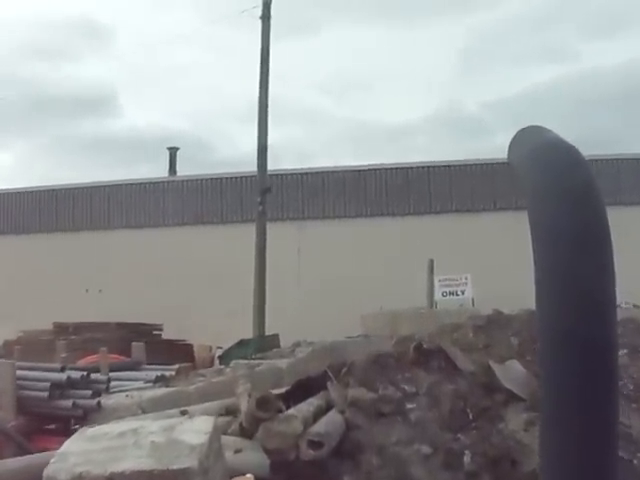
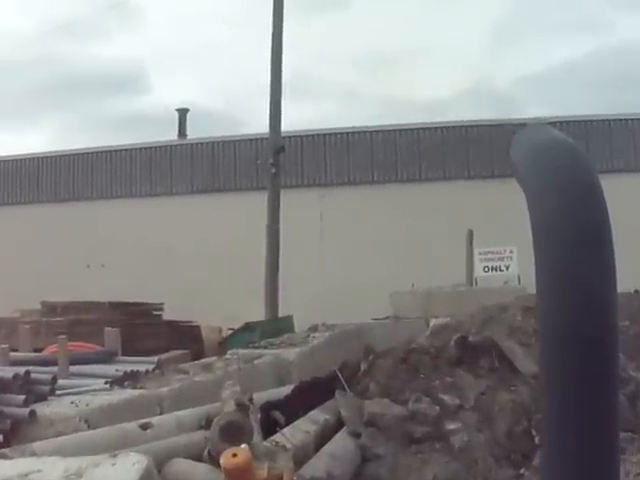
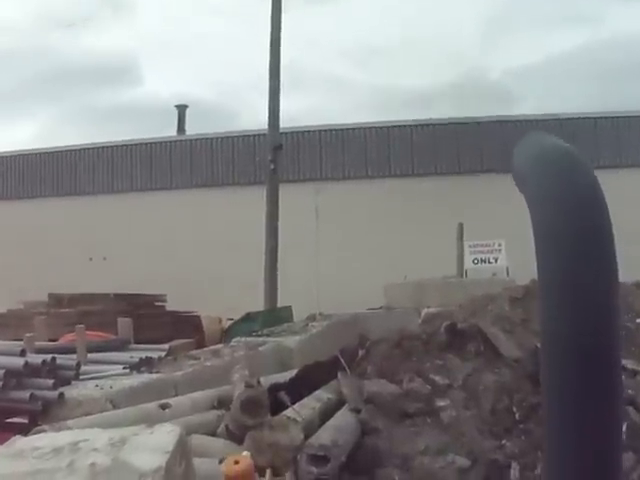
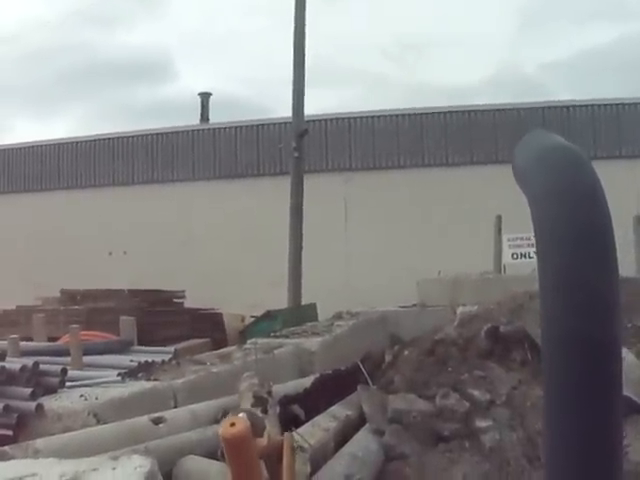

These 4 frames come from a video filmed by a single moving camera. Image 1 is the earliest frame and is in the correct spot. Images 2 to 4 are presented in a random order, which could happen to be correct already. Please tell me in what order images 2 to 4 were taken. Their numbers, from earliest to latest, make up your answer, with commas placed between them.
3, 2, 4
